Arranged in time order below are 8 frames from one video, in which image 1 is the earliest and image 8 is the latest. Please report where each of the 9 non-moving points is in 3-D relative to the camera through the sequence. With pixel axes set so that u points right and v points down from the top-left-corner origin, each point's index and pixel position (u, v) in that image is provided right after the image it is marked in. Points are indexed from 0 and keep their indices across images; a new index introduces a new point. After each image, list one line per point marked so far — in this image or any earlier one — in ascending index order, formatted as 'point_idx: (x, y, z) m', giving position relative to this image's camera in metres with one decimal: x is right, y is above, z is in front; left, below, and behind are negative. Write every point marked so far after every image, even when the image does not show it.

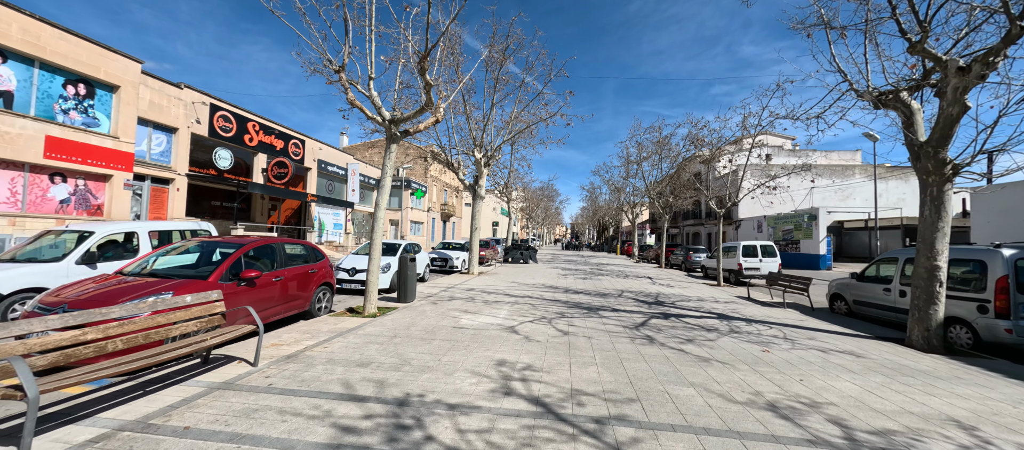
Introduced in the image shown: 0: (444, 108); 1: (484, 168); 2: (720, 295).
0: (-1.6, +2.8, +8.2) m
1: (-1.3, +2.6, +15.5) m
2: (+6.5, -2.2, +10.6) m
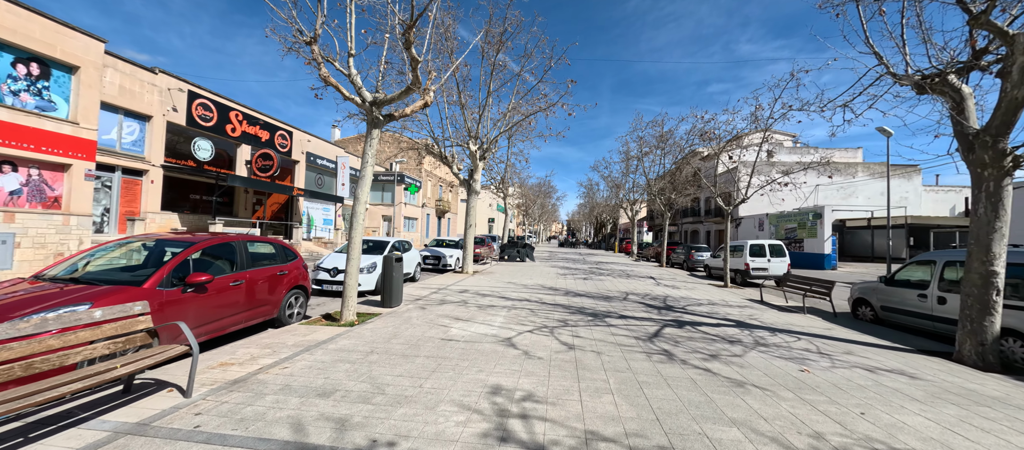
0: (-1.7, +2.9, +7.3) m
1: (-1.4, +2.8, +14.6) m
2: (+6.4, -2.1, +9.9) m
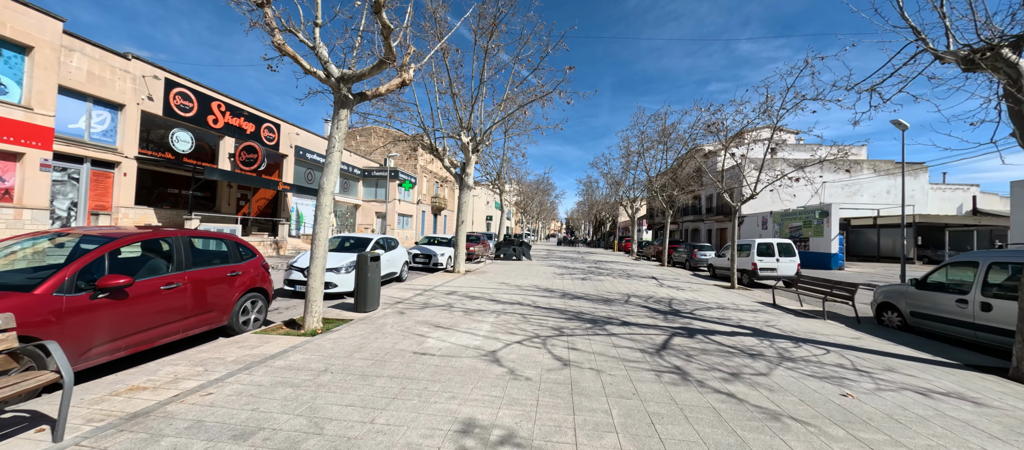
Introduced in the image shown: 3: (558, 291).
0: (-1.9, +3.0, +6.5) m
1: (-1.6, +2.9, +13.8) m
2: (+6.2, -2.1, +9.1) m
3: (+1.3, -1.8, +9.4) m
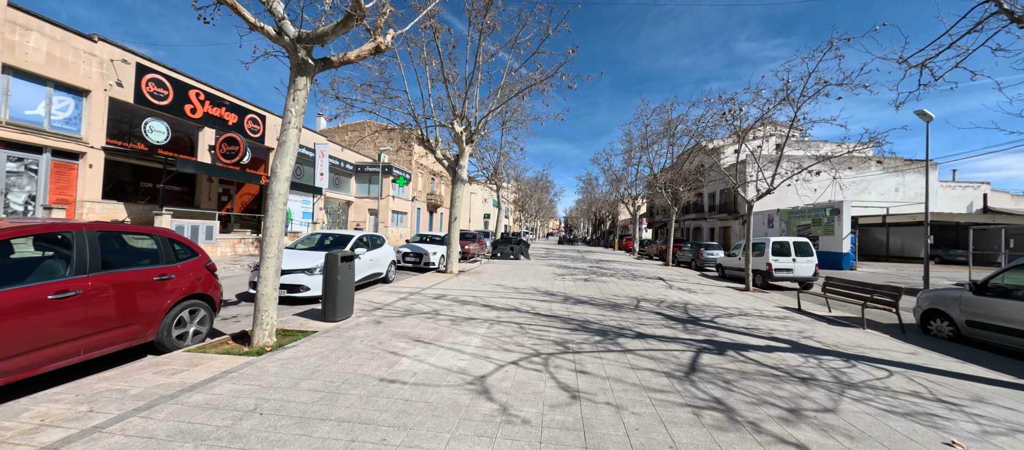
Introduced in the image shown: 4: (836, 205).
0: (-1.9, +3.1, +5.5) m
1: (-1.7, +3.0, +12.8) m
2: (+6.1, -2.0, +8.2) m
3: (+1.2, -1.7, +8.4) m
4: (+19.1, +1.2, +20.0) m
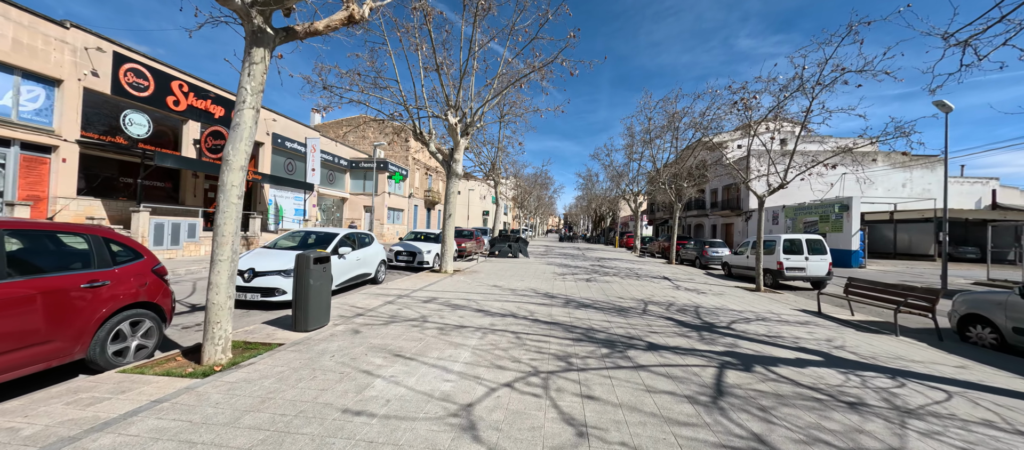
0: (-2.0, +3.2, +4.9) m
1: (-1.8, +3.1, +12.2) m
2: (+6.0, -1.9, +7.6) m
3: (+1.1, -1.7, +7.8) m
4: (+19.0, +1.4, +19.3) m
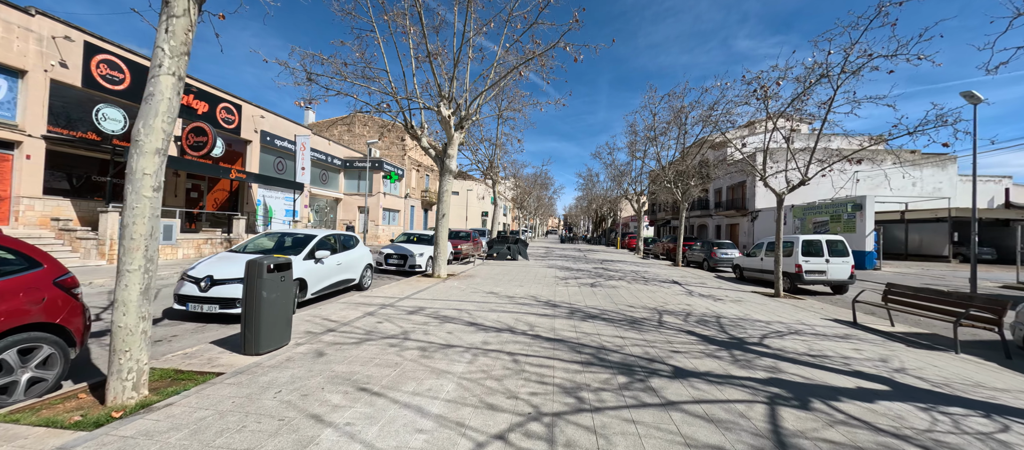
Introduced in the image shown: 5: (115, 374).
0: (-2.1, +3.2, +4.0) m
1: (-1.9, +3.1, +11.3) m
2: (+6.0, -1.9, +6.7) m
3: (+1.1, -1.7, +6.9) m
4: (+18.9, +1.4, +18.5) m
5: (-3.4, -1.3, +2.9) m
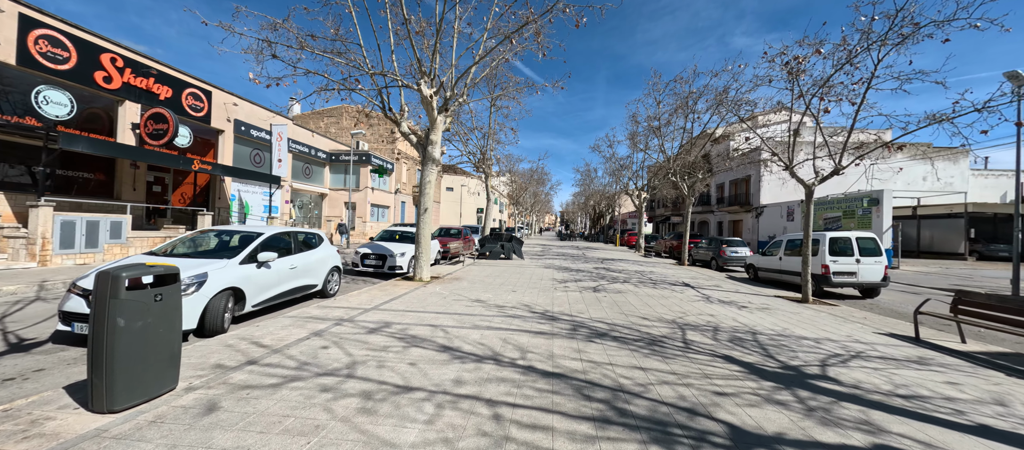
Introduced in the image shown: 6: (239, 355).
0: (-2.2, +3.2, +2.7) m
1: (-2.1, +3.2, +10.0) m
2: (+5.8, -1.8, +5.5) m
3: (+0.9, -1.6, +5.7) m
4: (+18.6, +1.6, +17.4) m
5: (-3.6, -1.2, +1.6) m
6: (-3.2, -1.5, +4.0) m
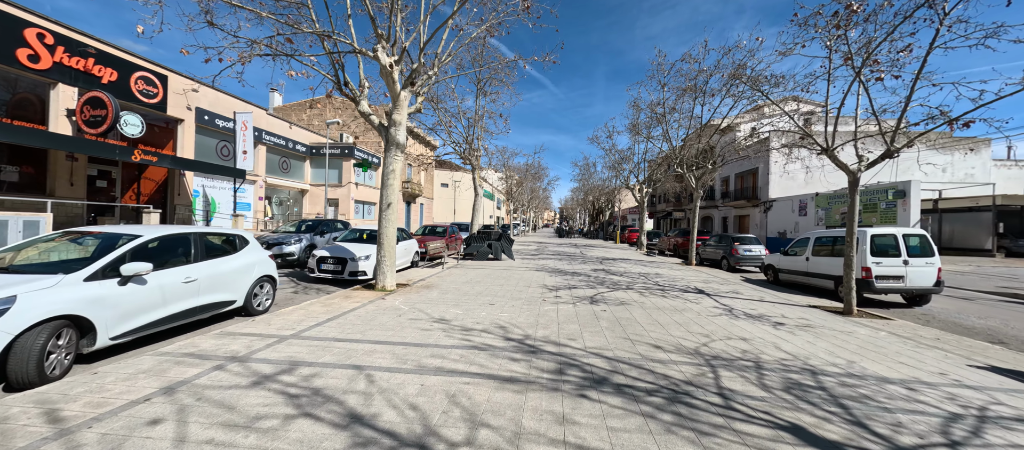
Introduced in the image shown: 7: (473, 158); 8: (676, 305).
0: (-2.7, +3.2, +1.1) m
1: (-2.6, +3.3, +8.4) m
2: (+5.4, -1.7, +3.9) m
3: (+0.4, -1.6, +4.1) m
4: (+18.1, +1.9, +15.8) m
5: (-4.0, -1.3, 0.0) m
6: (-3.6, -1.5, +2.4) m
7: (-2.4, +3.9, +20.1) m
8: (+3.4, -1.7, +7.0) m
